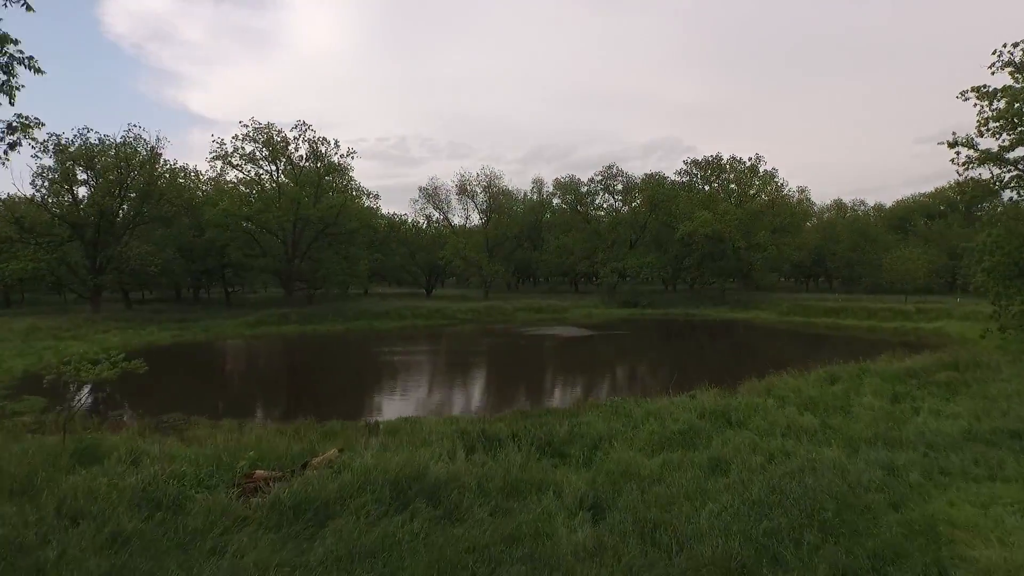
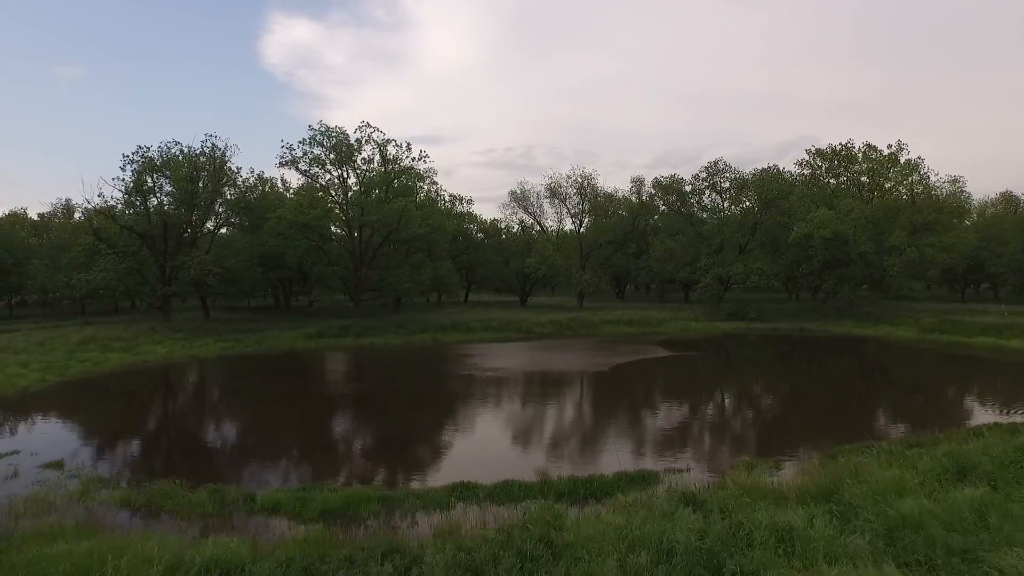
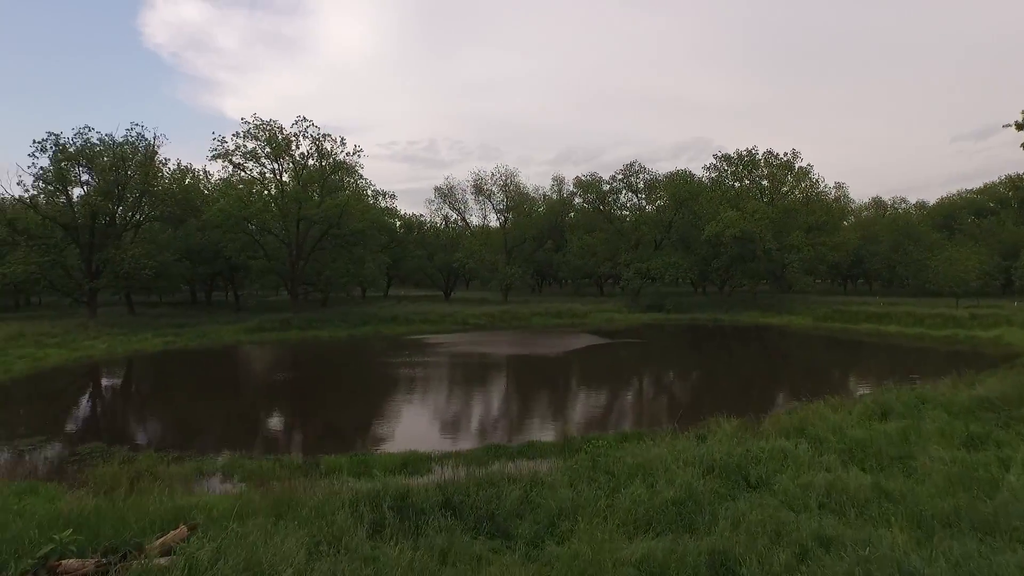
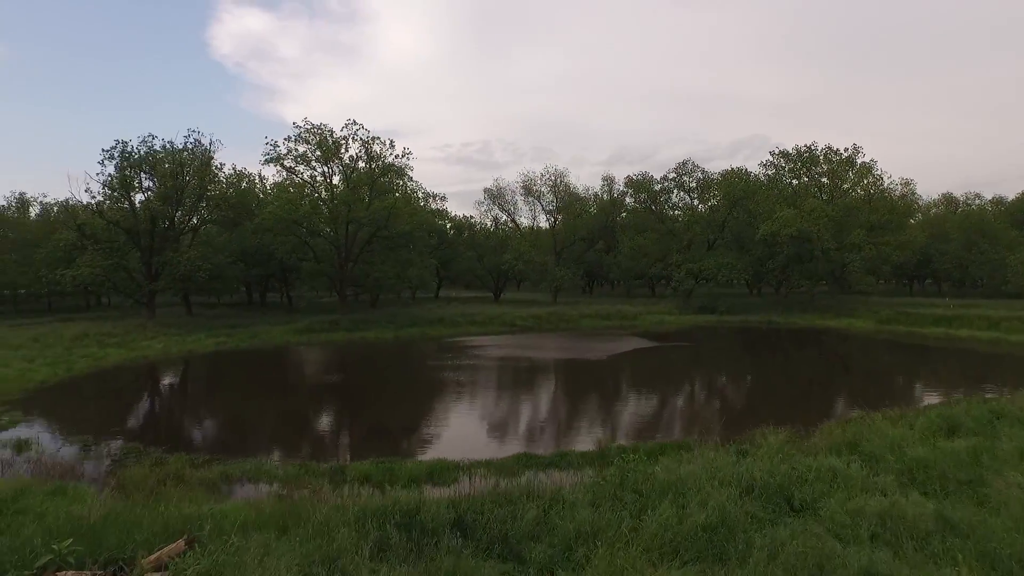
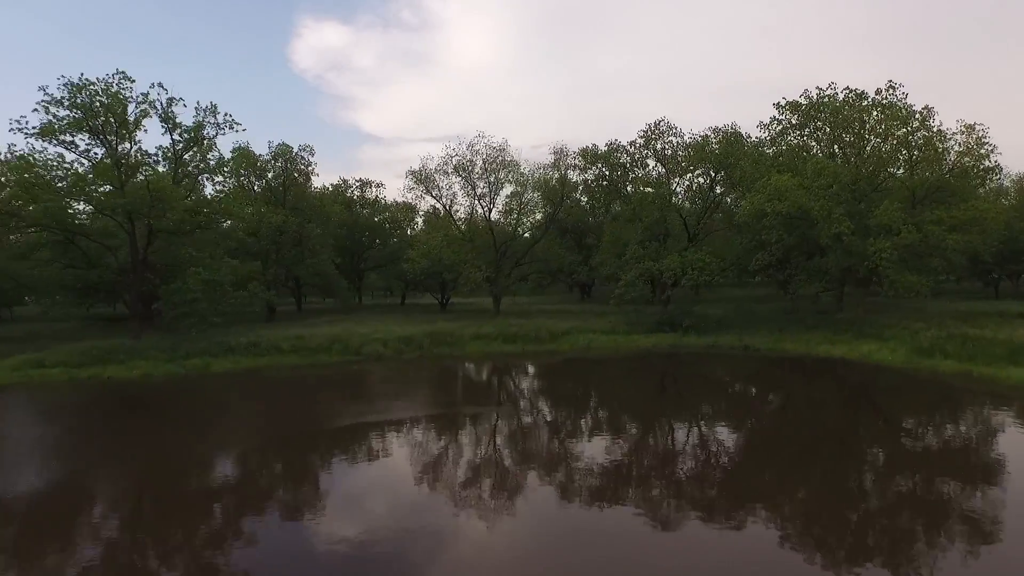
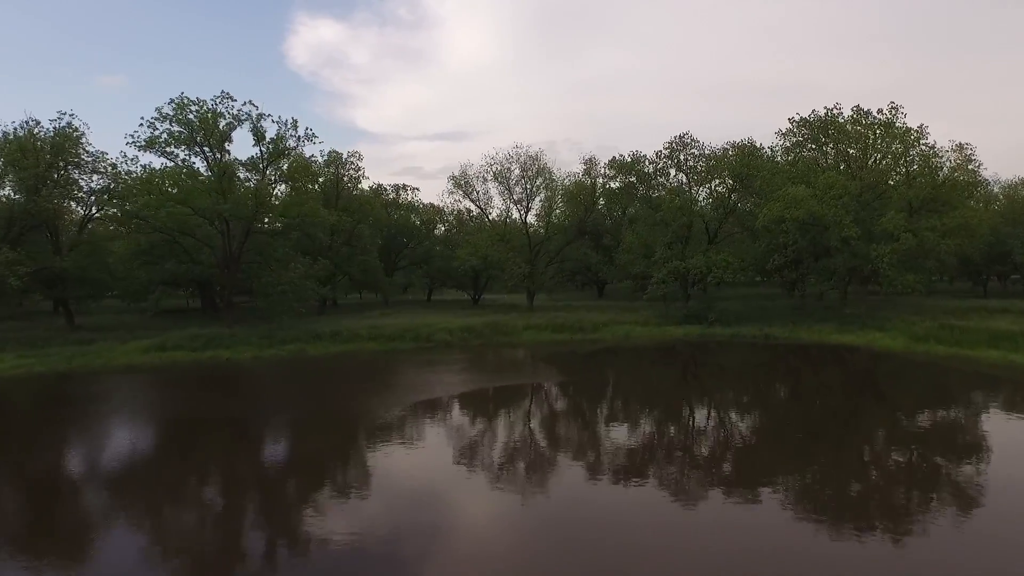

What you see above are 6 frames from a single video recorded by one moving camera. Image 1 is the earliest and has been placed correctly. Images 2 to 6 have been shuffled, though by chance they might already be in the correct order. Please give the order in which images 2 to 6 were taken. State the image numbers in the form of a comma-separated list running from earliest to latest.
3, 4, 2, 6, 5
